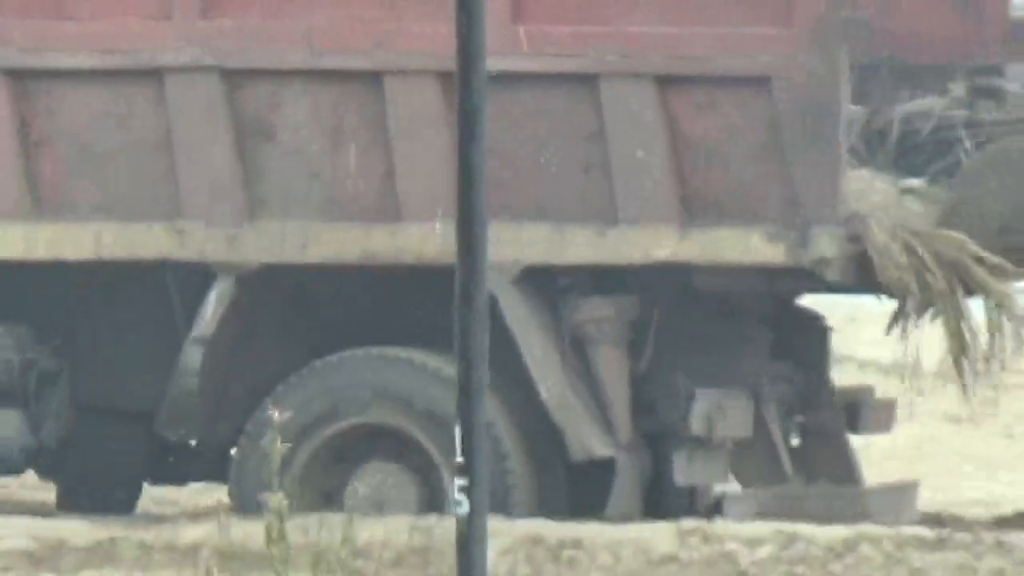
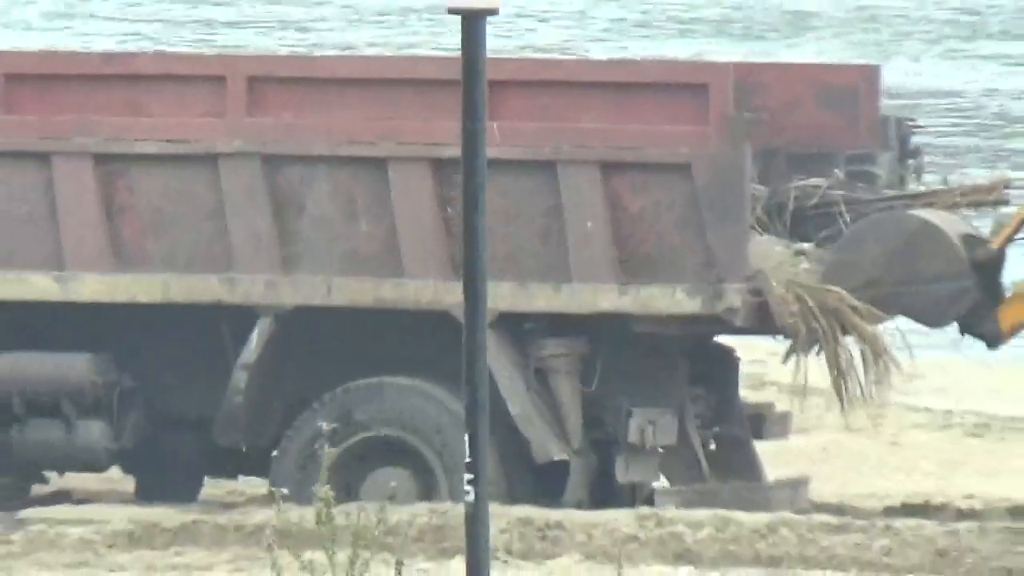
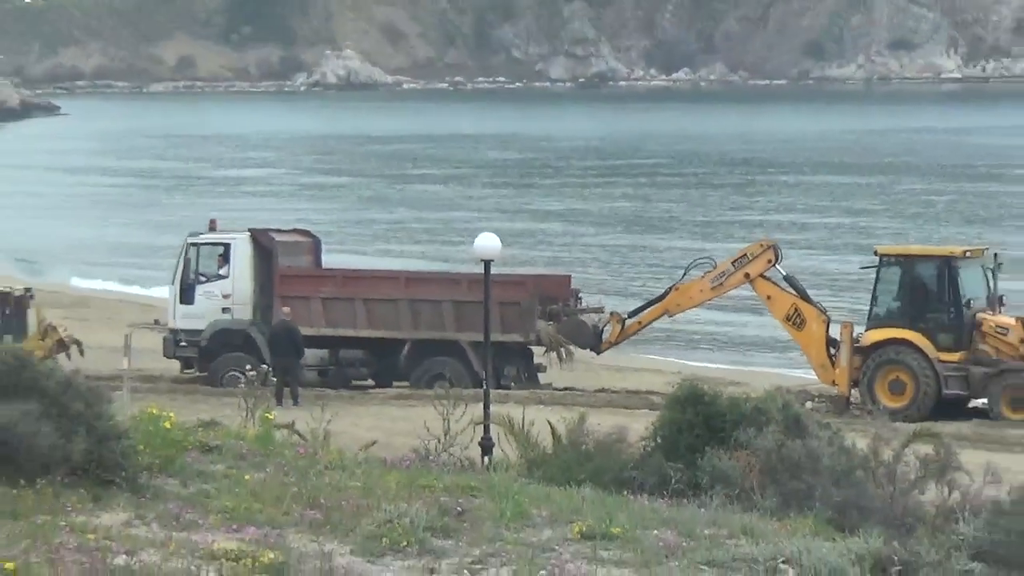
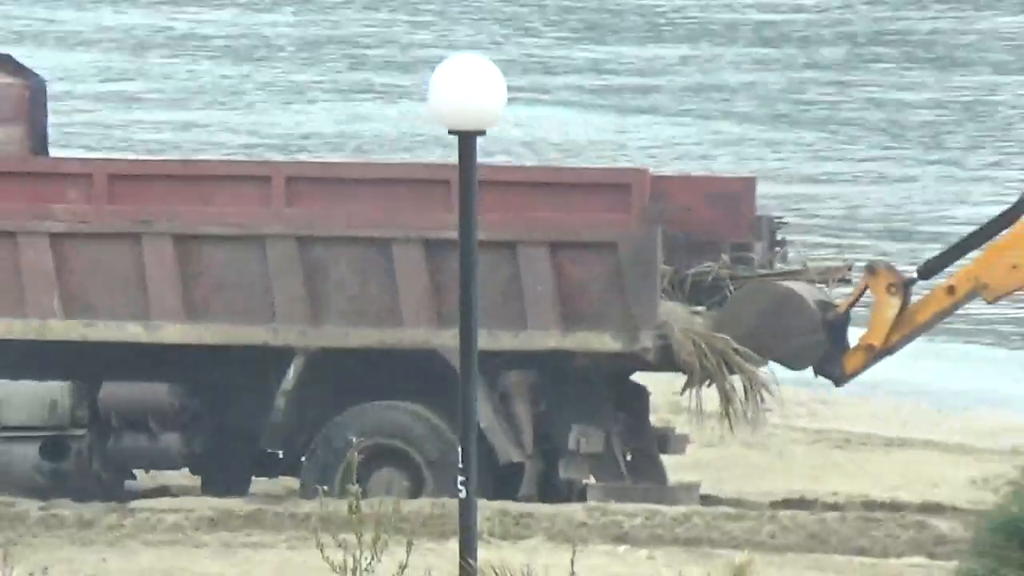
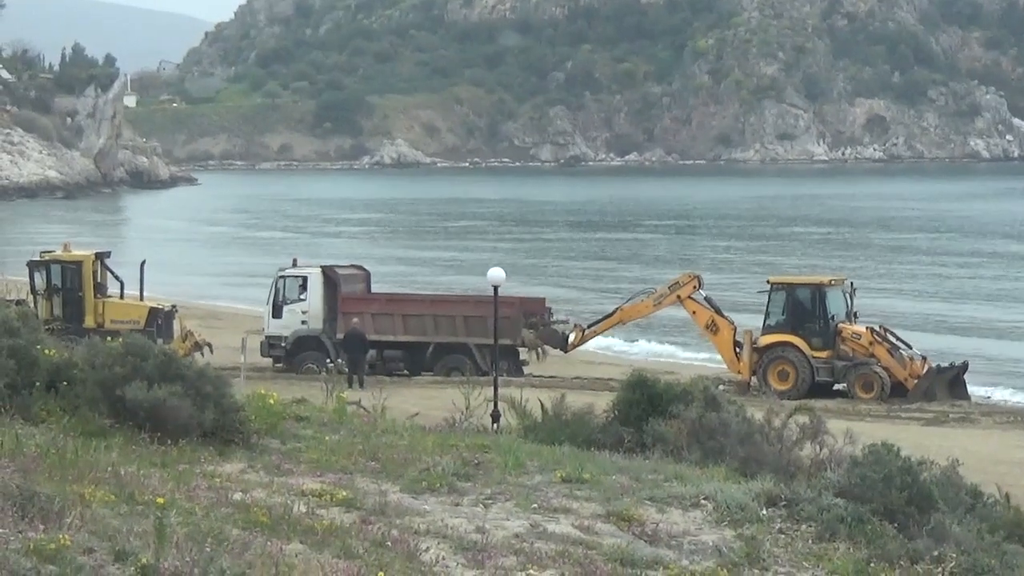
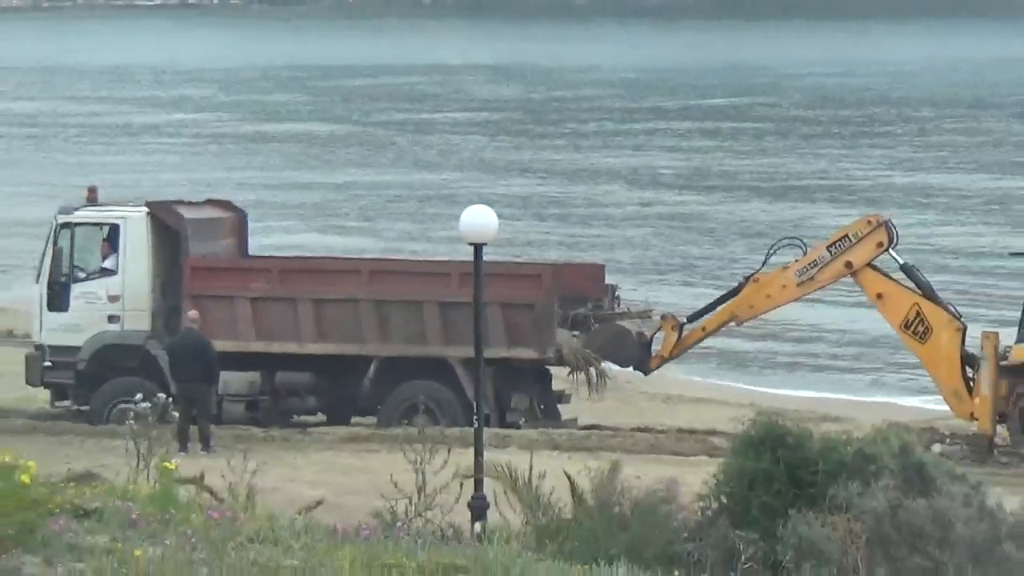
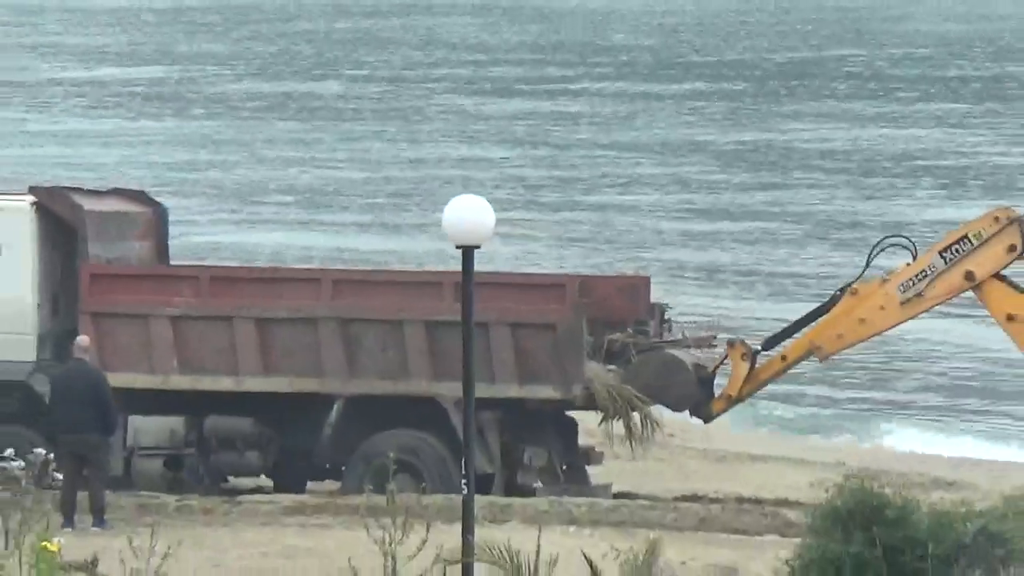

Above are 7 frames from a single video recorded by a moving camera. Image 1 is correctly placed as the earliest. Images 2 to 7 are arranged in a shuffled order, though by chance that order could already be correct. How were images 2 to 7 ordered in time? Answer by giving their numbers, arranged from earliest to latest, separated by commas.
2, 4, 7, 6, 3, 5
